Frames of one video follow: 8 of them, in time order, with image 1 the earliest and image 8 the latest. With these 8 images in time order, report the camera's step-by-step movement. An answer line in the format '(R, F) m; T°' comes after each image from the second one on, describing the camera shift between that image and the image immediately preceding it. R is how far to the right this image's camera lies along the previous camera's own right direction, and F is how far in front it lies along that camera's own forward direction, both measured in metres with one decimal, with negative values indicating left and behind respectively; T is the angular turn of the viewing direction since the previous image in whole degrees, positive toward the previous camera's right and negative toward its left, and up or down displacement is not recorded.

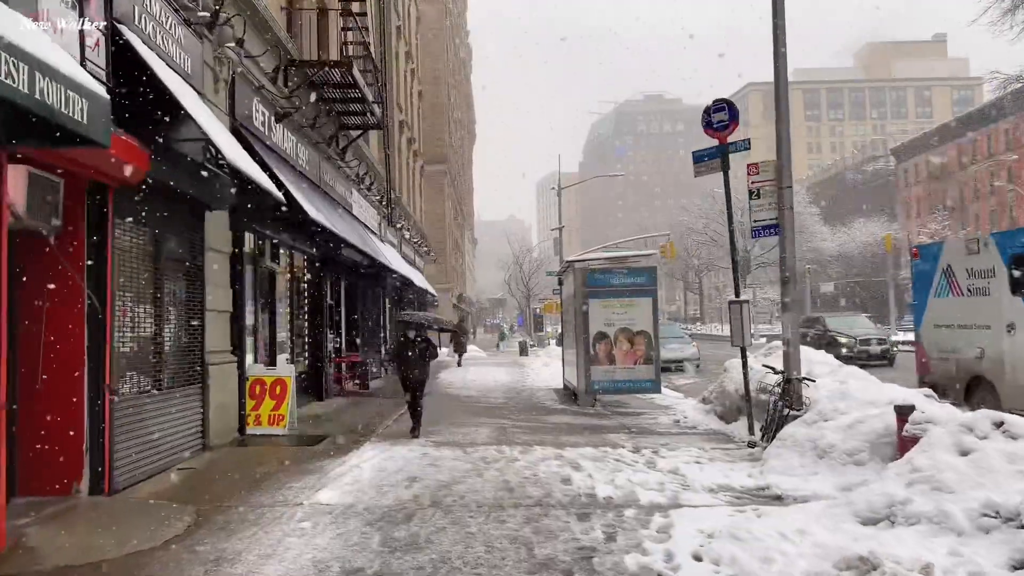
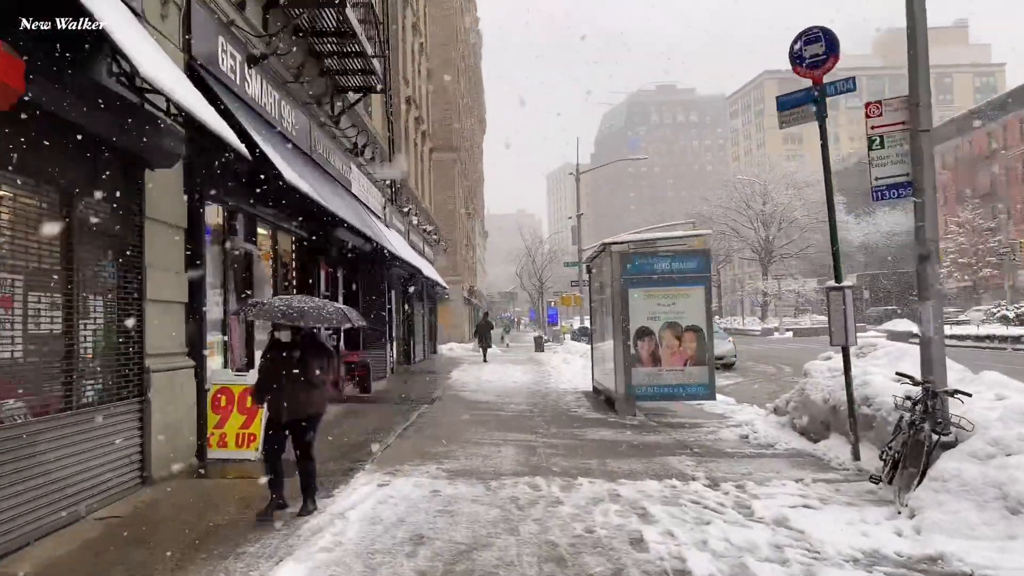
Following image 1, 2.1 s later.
(-0.2, +2.0) m; -1°
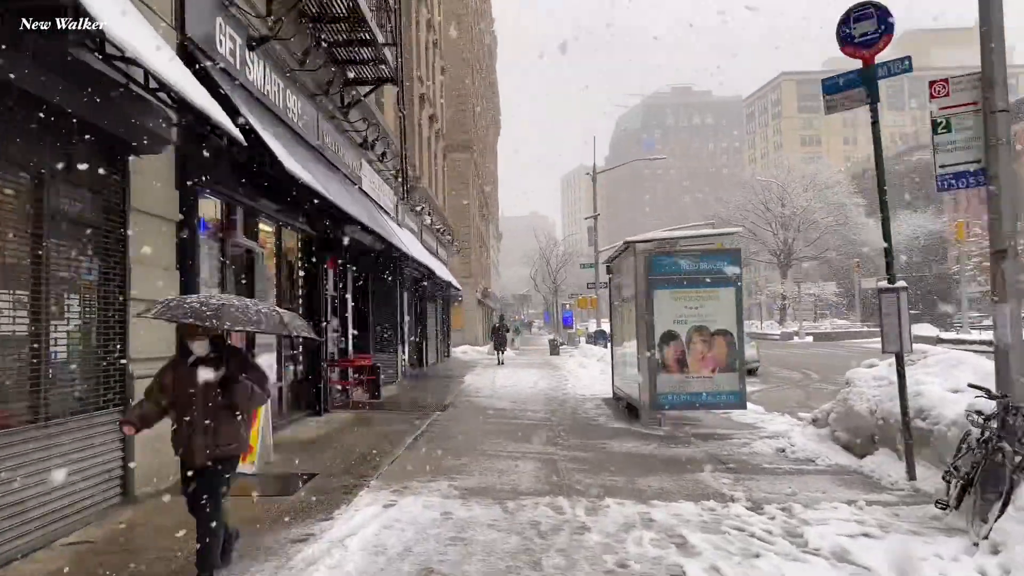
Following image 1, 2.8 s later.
(0.0, +0.6) m; -1°
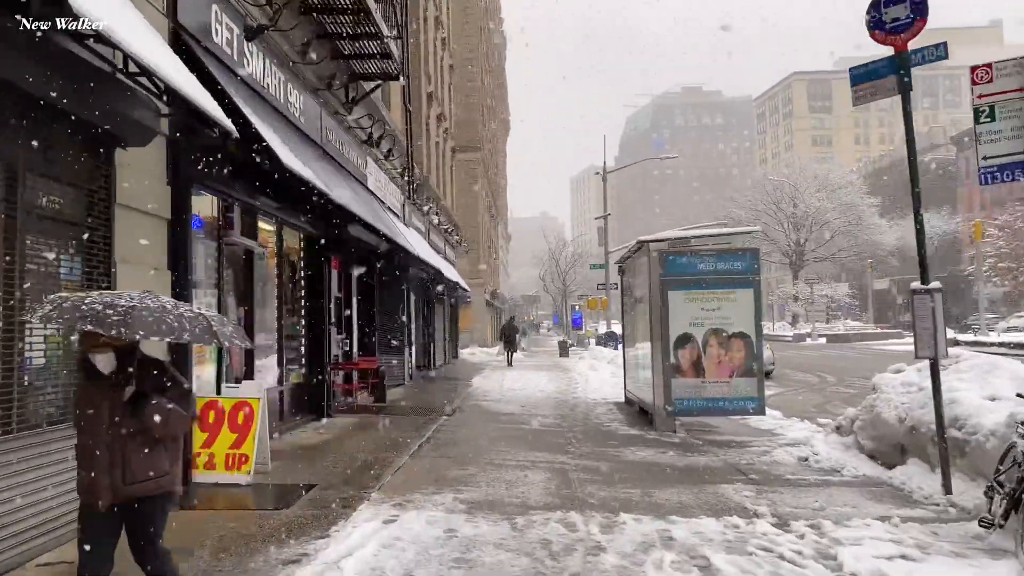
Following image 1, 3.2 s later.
(0.0, +0.4) m; -1°
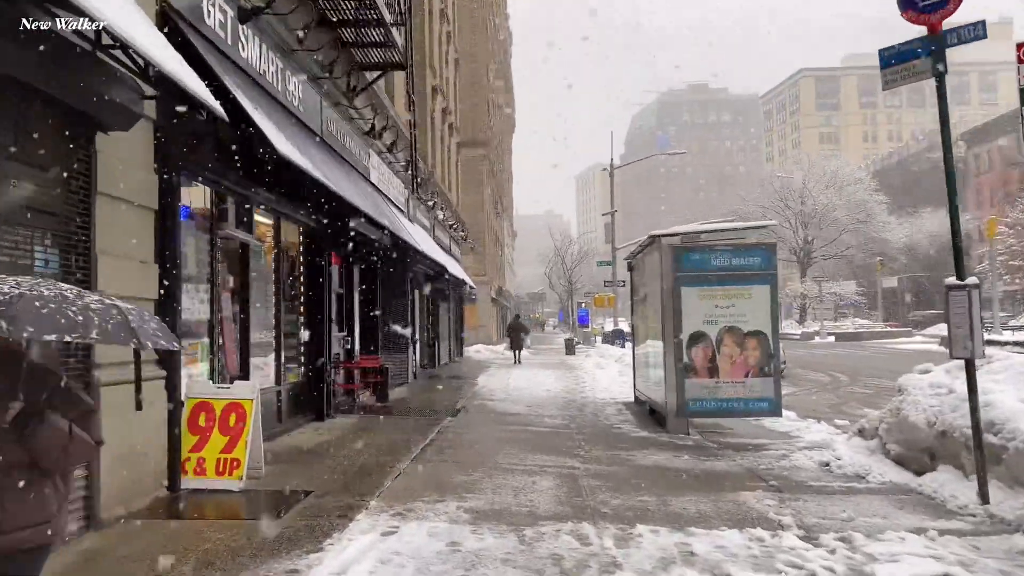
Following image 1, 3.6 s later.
(0.0, +0.4) m; 0°
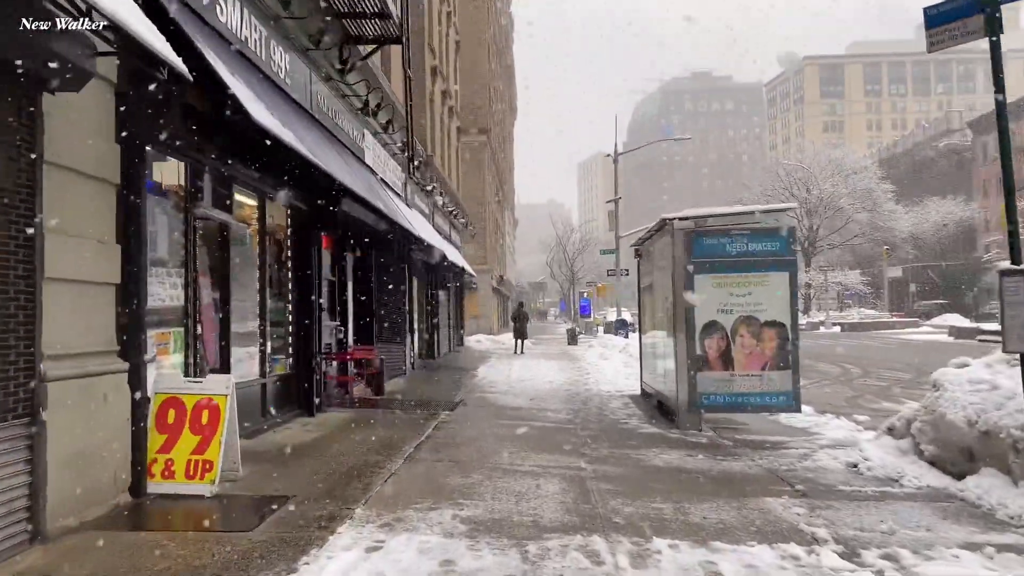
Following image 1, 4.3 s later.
(0.0, +0.6) m; 0°
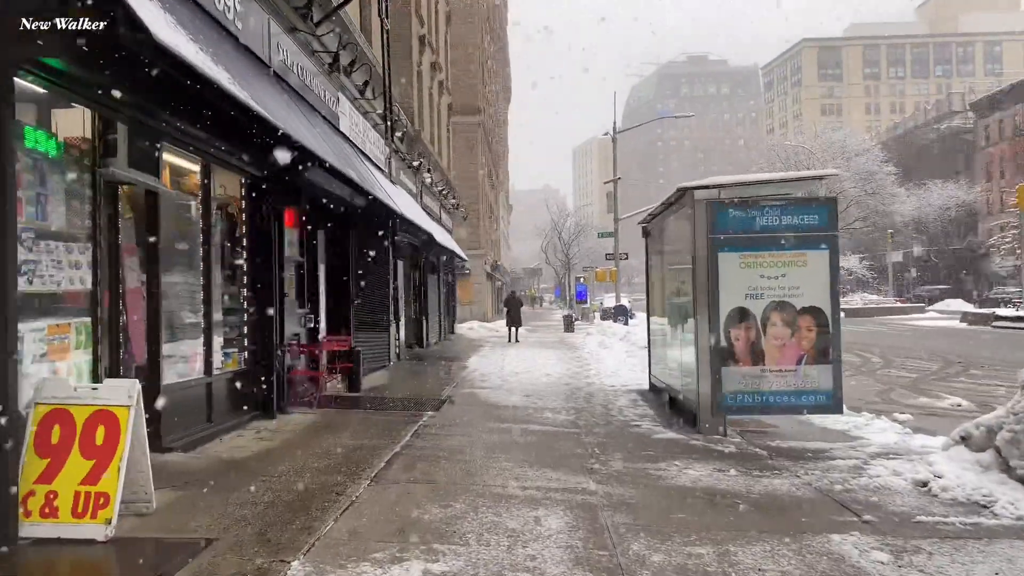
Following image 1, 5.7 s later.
(0.0, +1.3) m; 0°
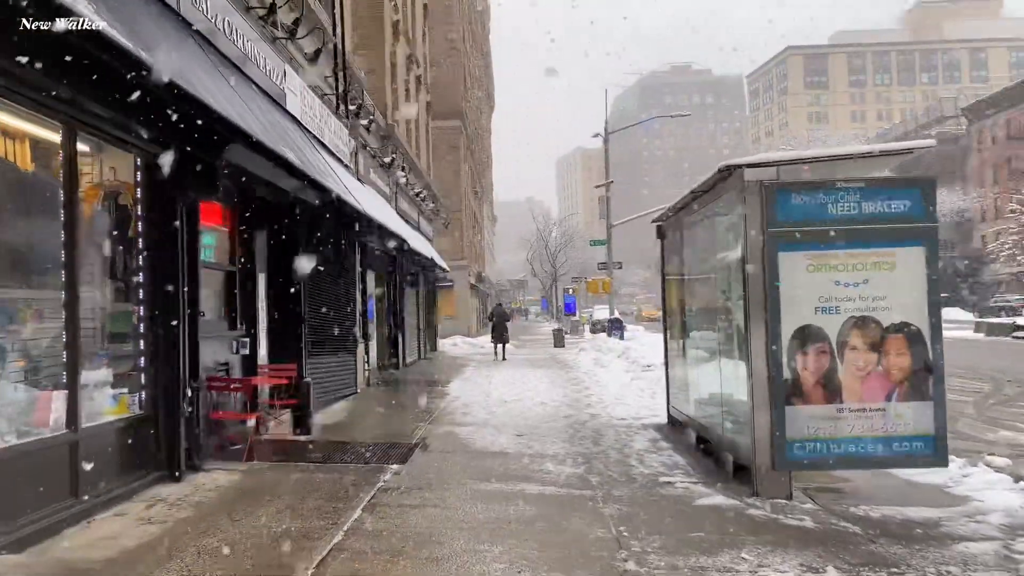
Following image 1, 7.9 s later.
(0.0, +2.0) m; +1°
